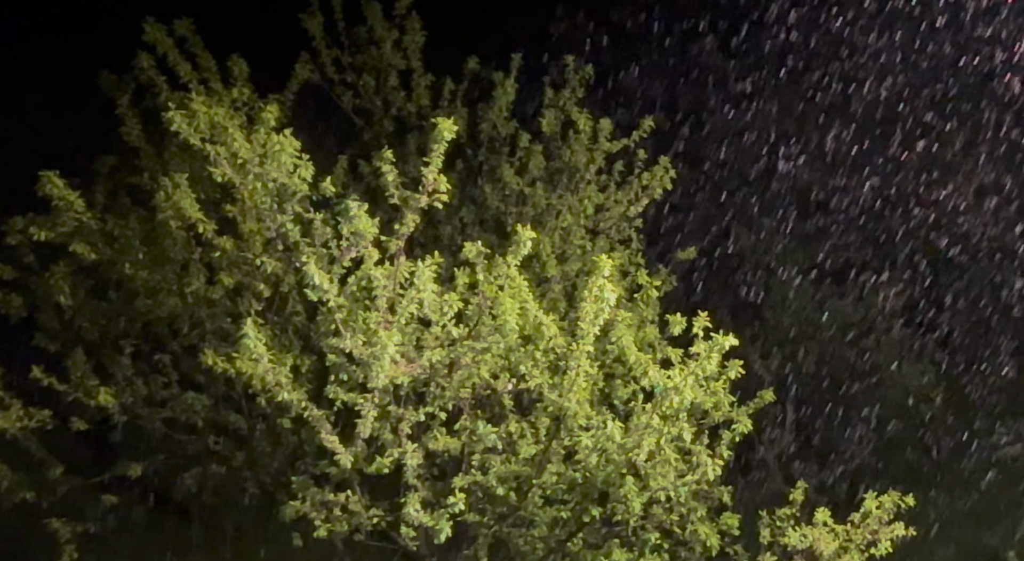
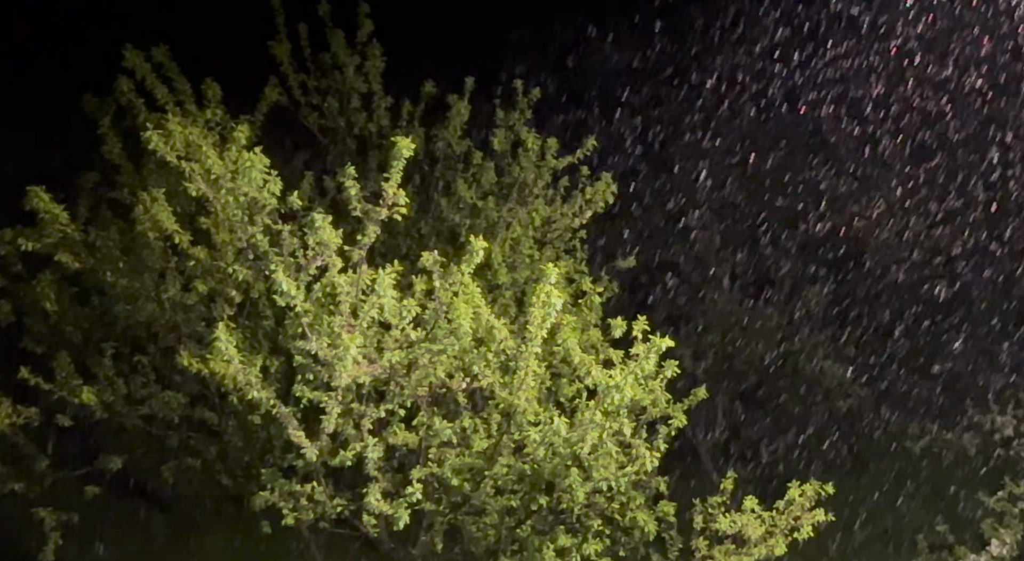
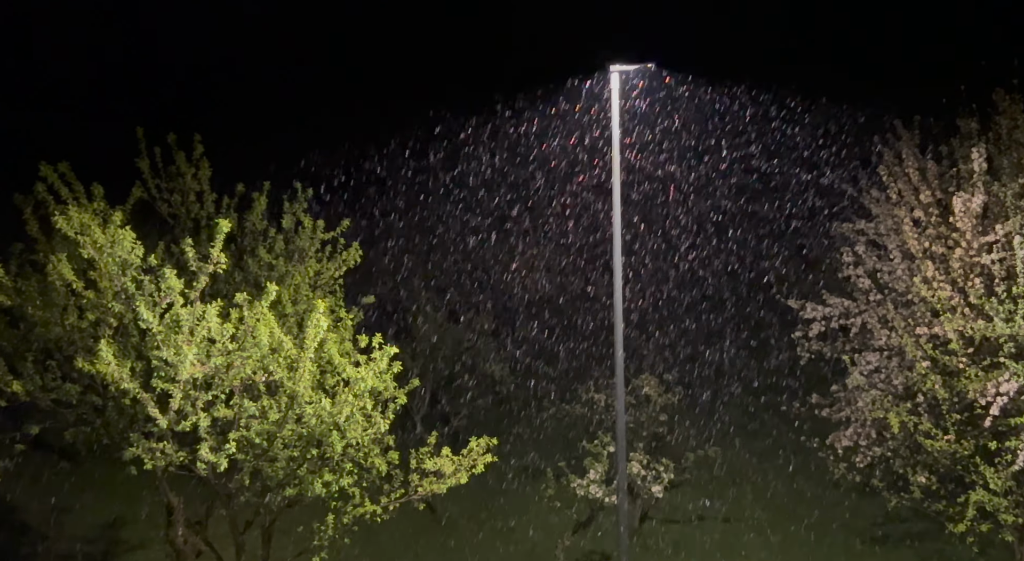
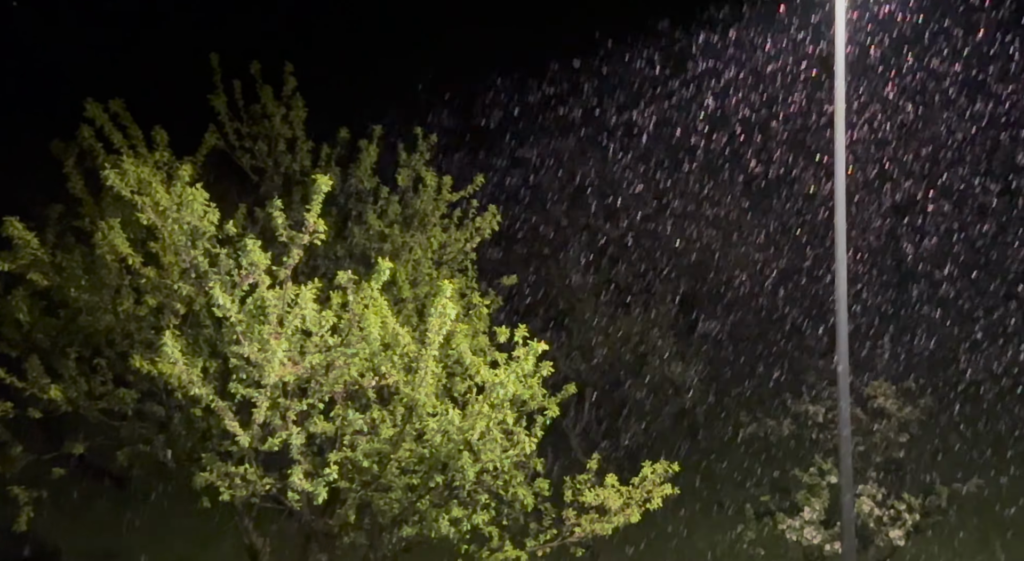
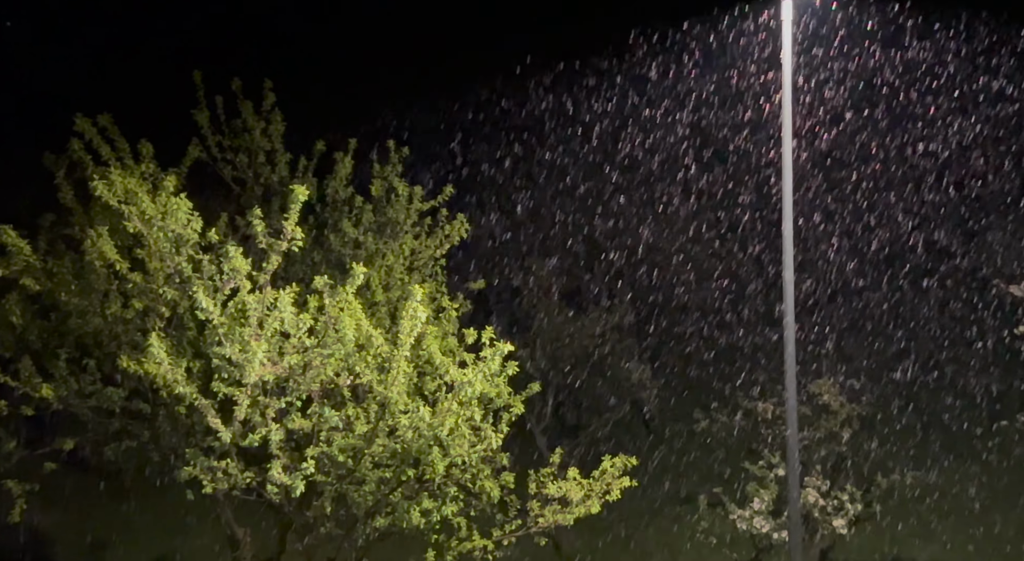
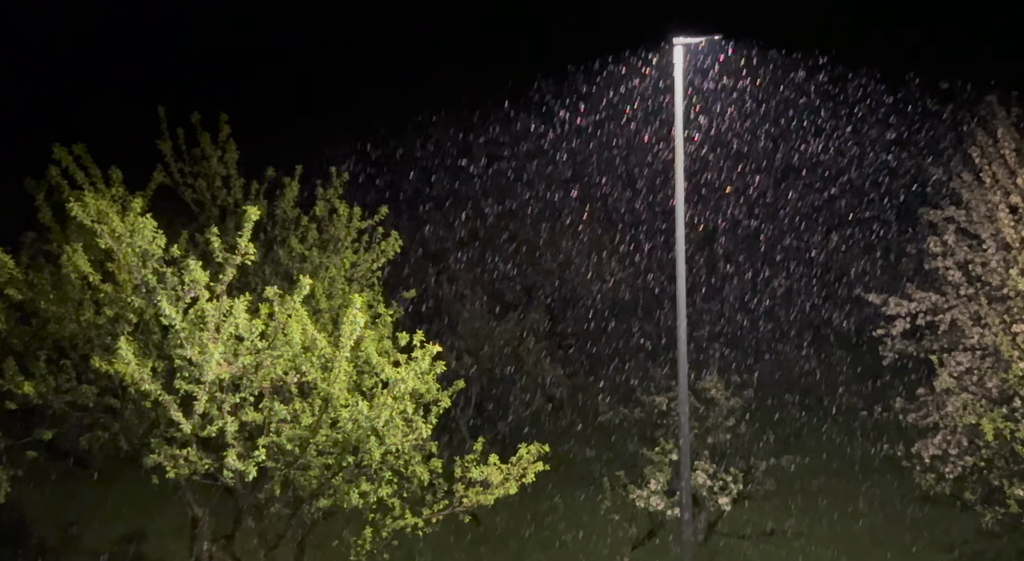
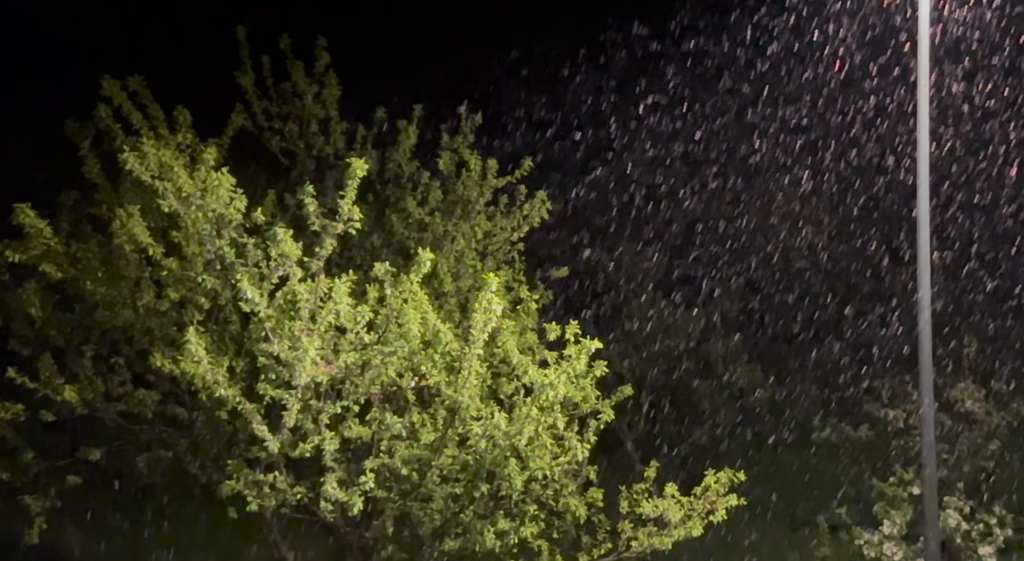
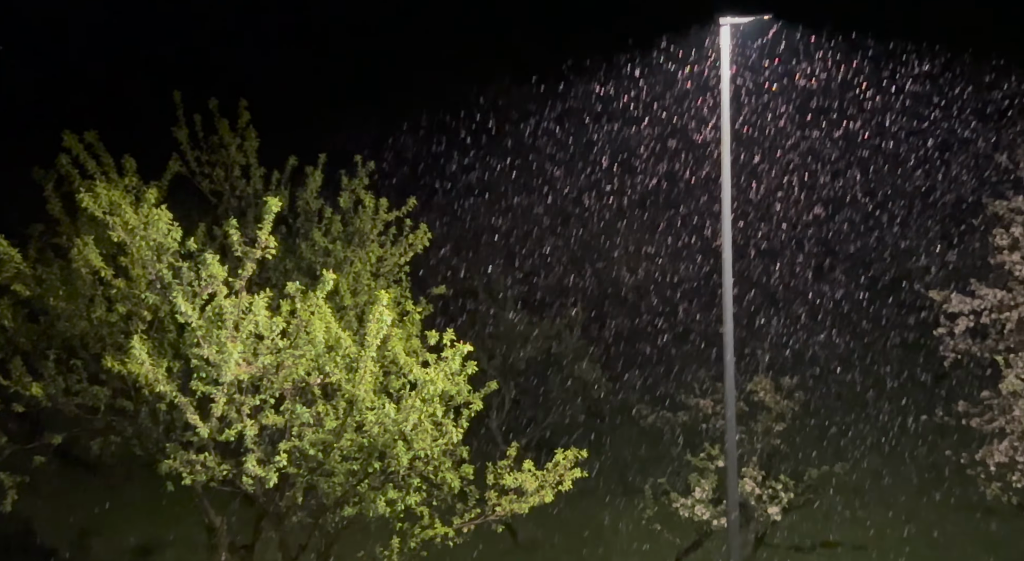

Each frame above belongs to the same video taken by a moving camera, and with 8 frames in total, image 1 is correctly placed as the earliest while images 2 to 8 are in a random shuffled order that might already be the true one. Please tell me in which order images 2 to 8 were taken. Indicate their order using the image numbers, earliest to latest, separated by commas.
2, 7, 4, 5, 8, 6, 3
